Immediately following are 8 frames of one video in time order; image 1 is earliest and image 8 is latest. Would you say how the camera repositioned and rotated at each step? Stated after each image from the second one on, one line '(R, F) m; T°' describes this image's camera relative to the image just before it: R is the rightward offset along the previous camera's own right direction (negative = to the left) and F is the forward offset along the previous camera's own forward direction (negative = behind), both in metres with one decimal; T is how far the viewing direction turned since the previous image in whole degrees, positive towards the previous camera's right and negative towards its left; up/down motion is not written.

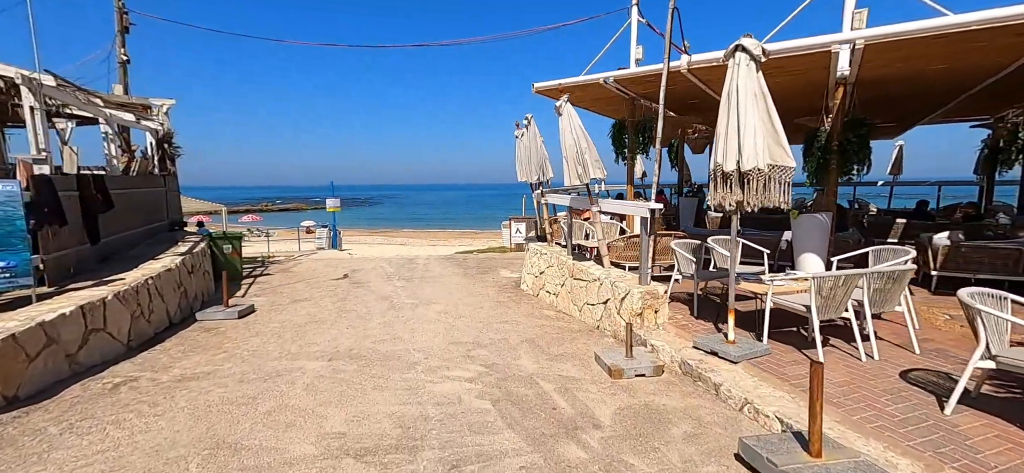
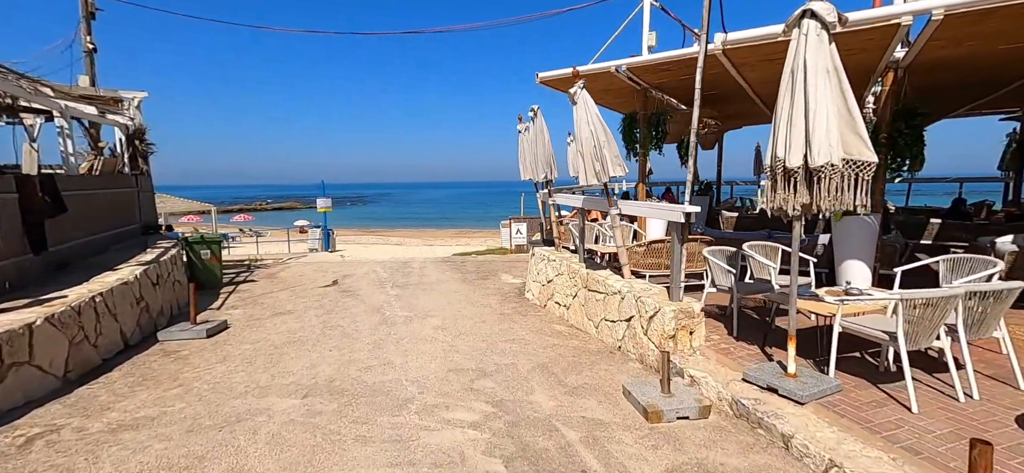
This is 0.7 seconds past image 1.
(-0.1, +0.7) m; 0°
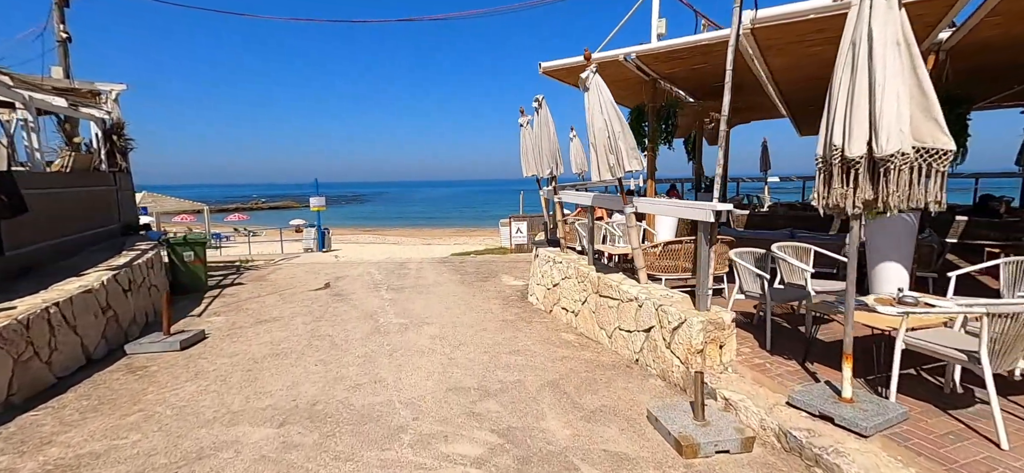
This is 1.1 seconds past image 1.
(-0.1, +0.5) m; 0°
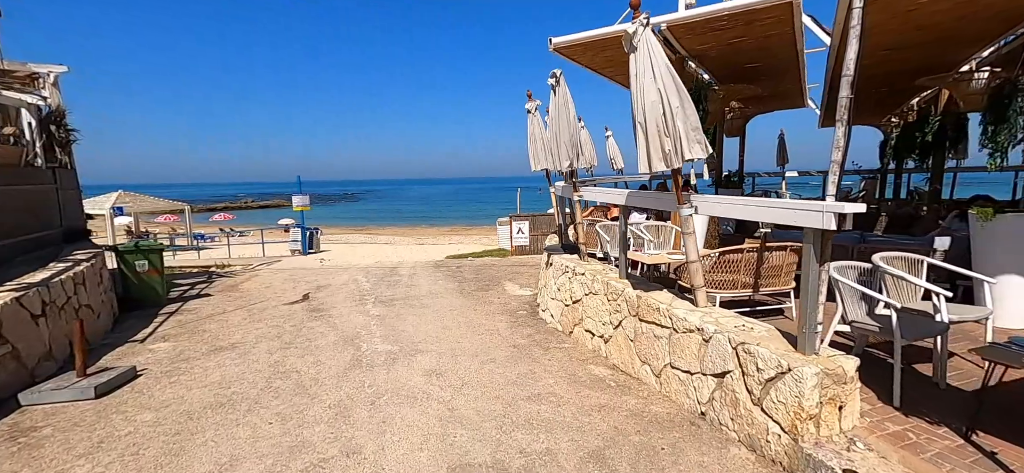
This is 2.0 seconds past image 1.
(-0.2, +1.1) m; +1°
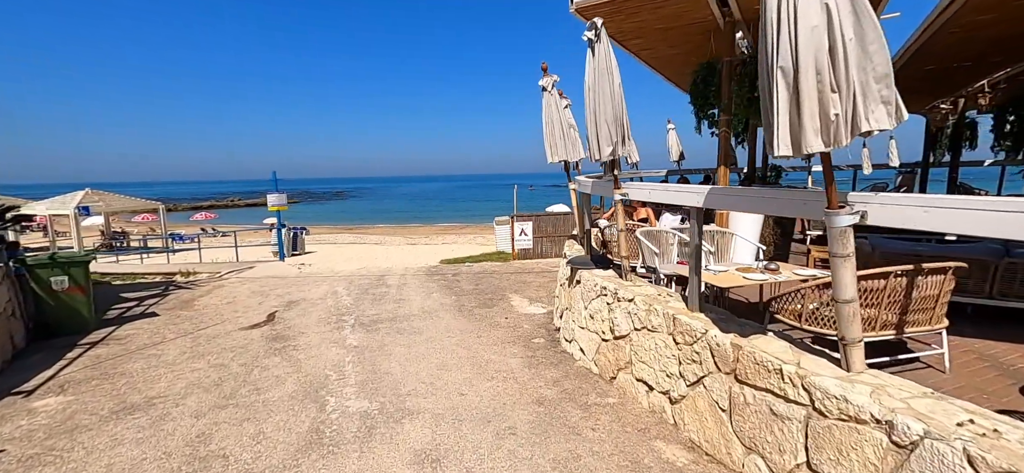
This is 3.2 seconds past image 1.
(-0.2, +1.4) m; +1°
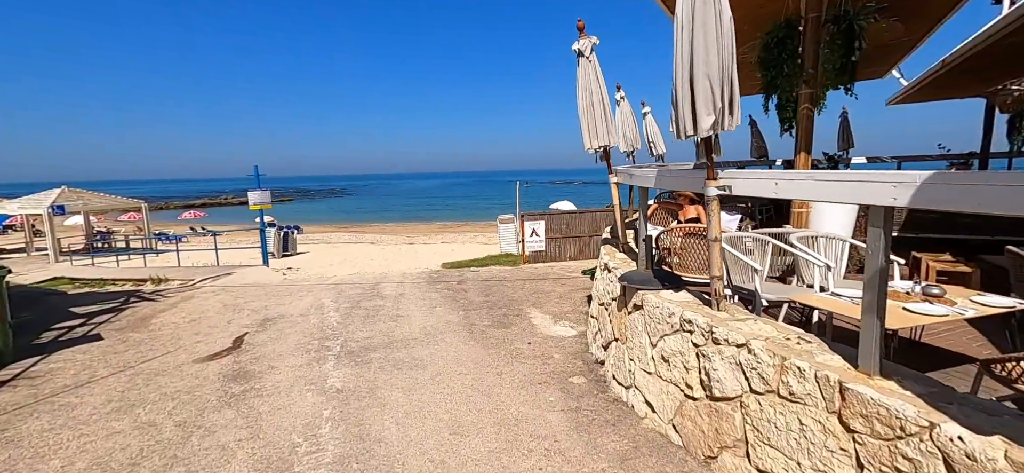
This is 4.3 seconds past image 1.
(-0.3, +1.3) m; 0°
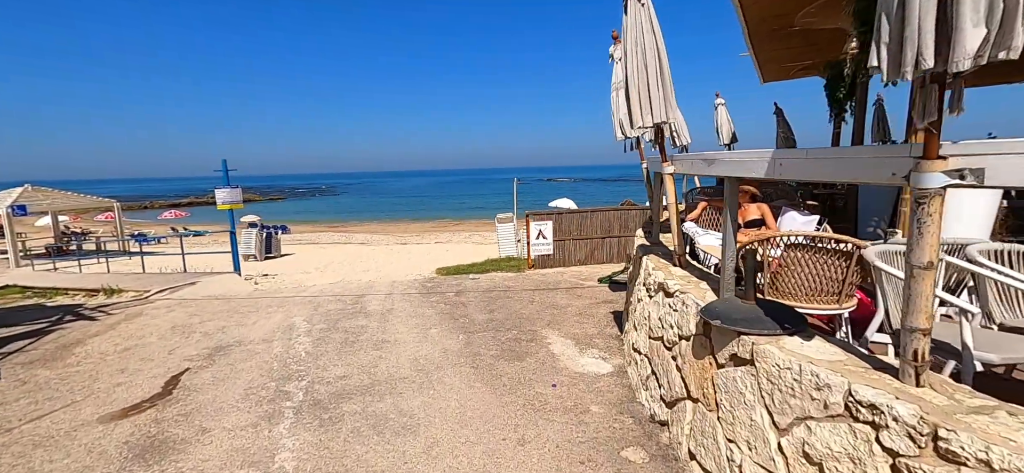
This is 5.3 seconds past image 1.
(-0.2, +1.3) m; +1°
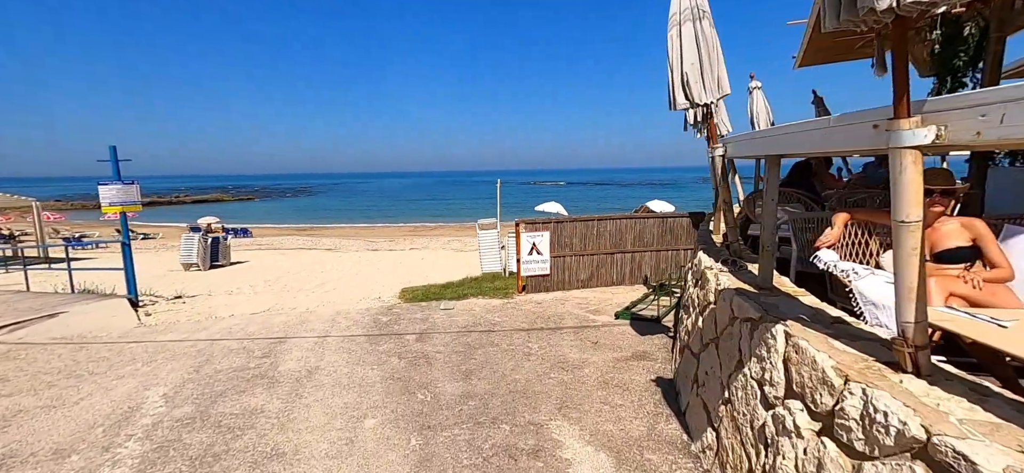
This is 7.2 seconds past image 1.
(-0.1, +2.3) m; +2°
